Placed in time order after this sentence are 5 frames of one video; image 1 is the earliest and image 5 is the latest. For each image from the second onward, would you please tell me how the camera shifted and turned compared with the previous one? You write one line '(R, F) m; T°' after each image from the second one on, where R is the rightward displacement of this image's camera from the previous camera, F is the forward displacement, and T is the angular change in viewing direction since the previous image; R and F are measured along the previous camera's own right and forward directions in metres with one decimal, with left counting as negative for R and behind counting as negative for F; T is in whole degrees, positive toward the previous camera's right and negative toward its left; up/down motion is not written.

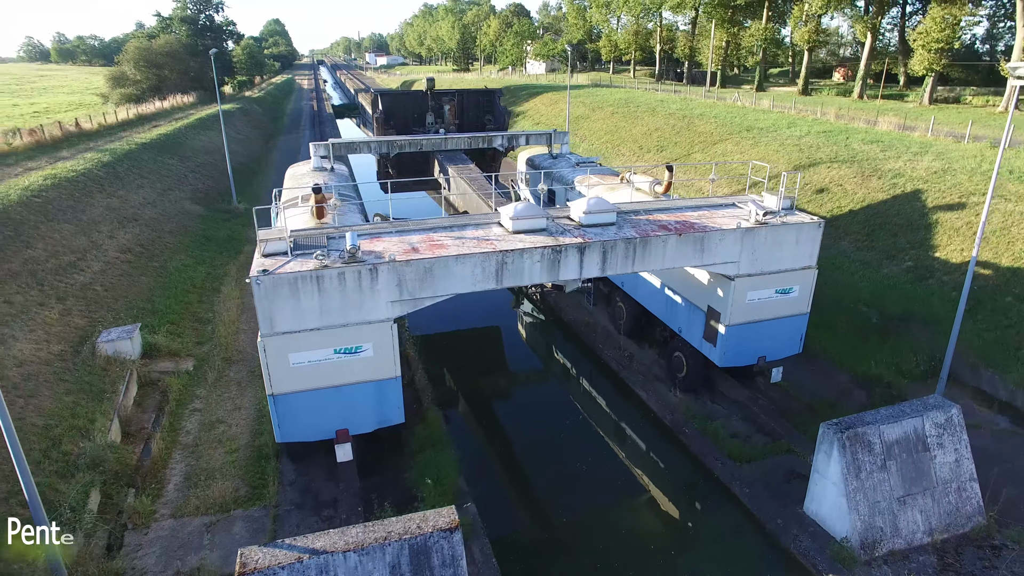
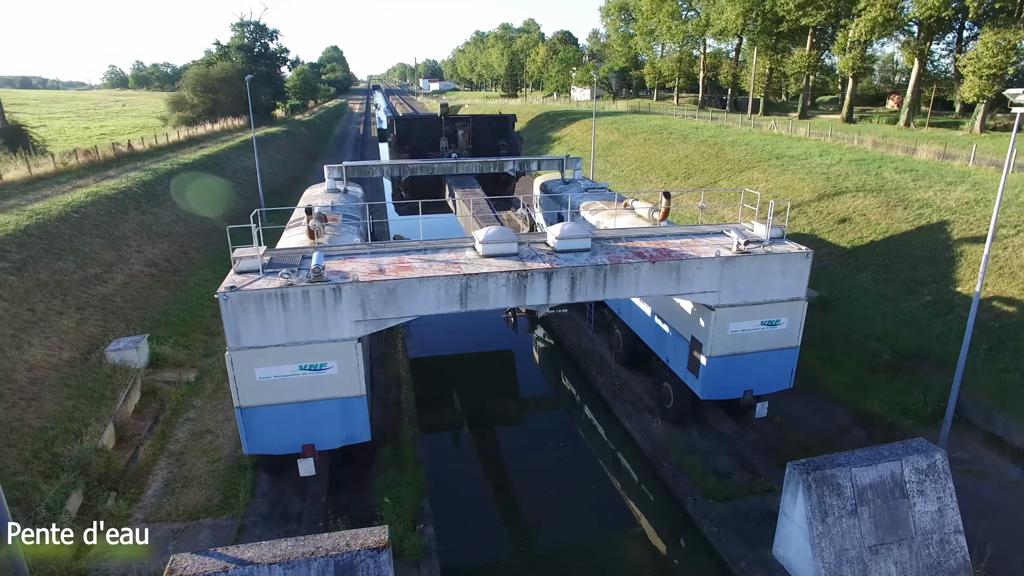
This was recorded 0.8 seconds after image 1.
(+1.2, 0.0) m; -4°
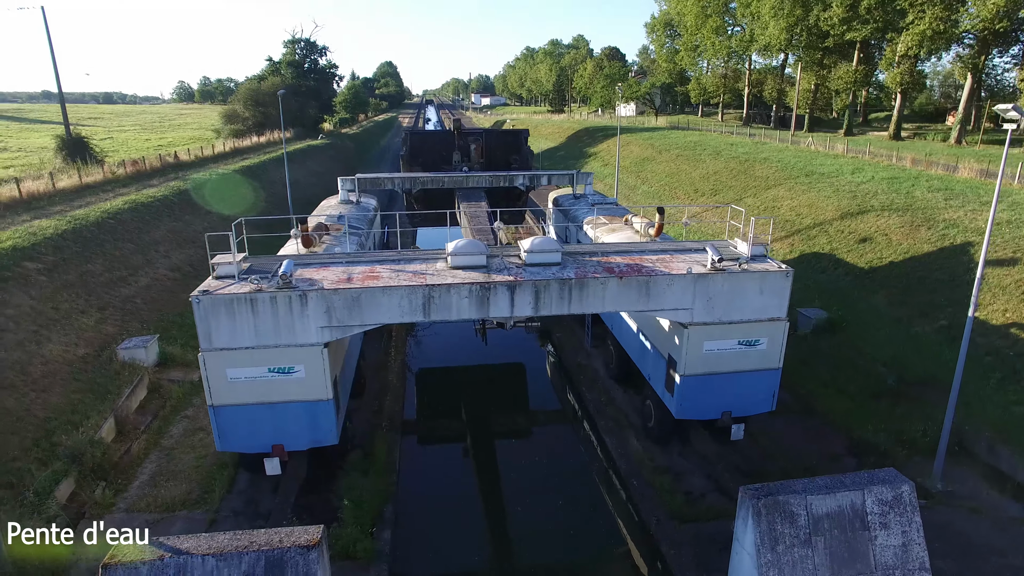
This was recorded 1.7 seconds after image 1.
(+1.2, -0.1) m; -5°
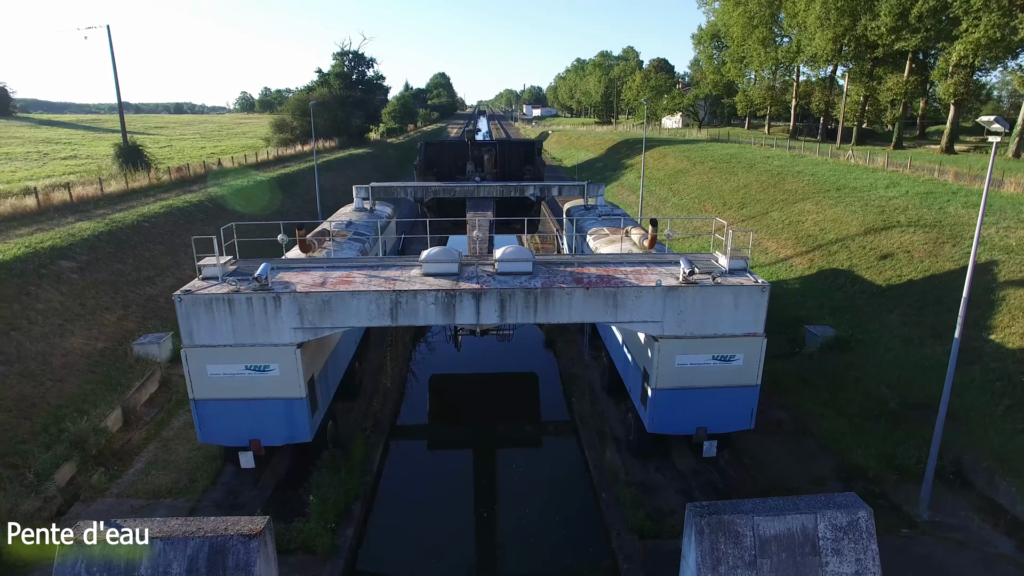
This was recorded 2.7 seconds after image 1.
(+1.2, -0.1) m; -5°
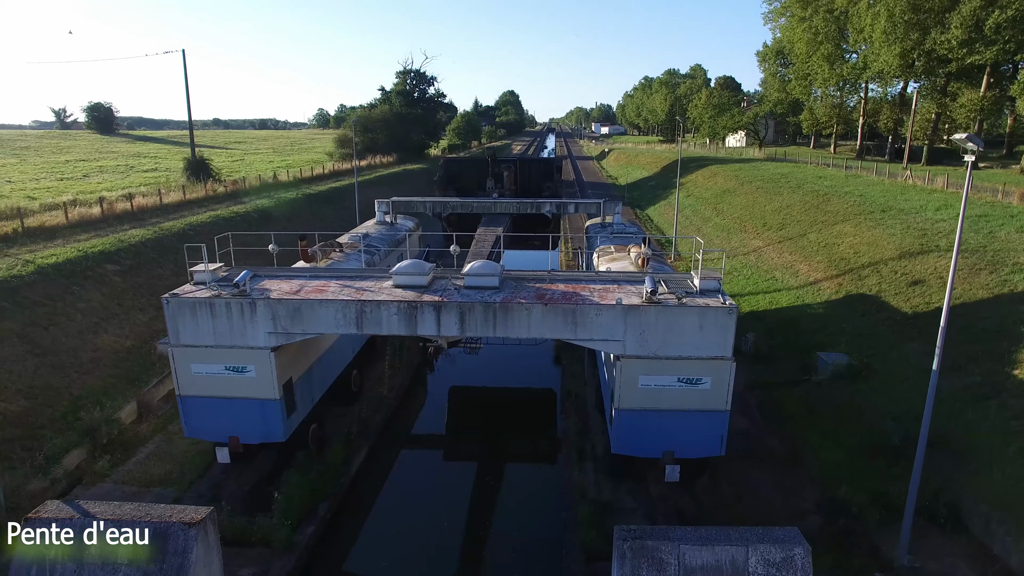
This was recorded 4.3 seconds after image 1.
(+1.6, -0.1) m; -6°
